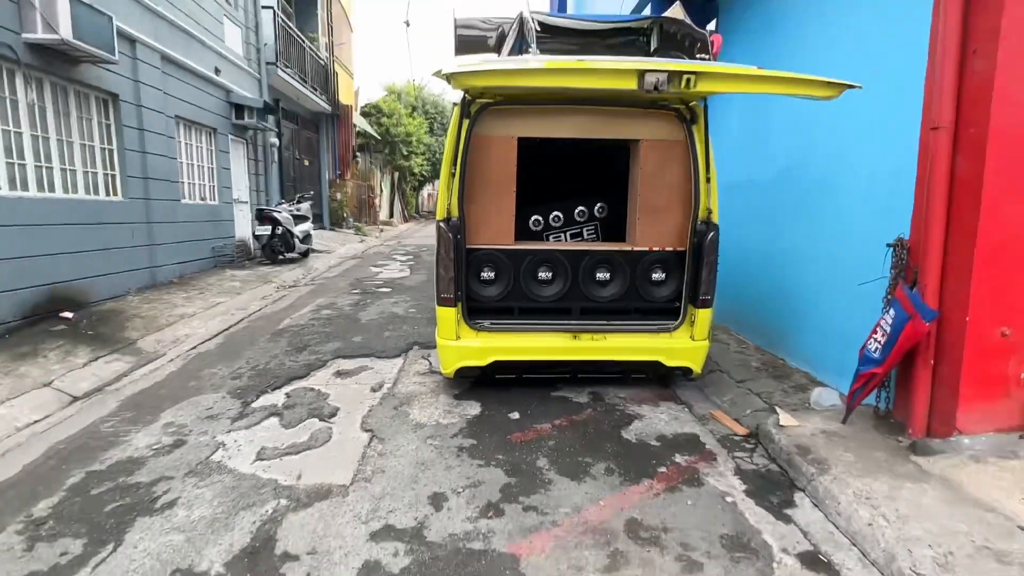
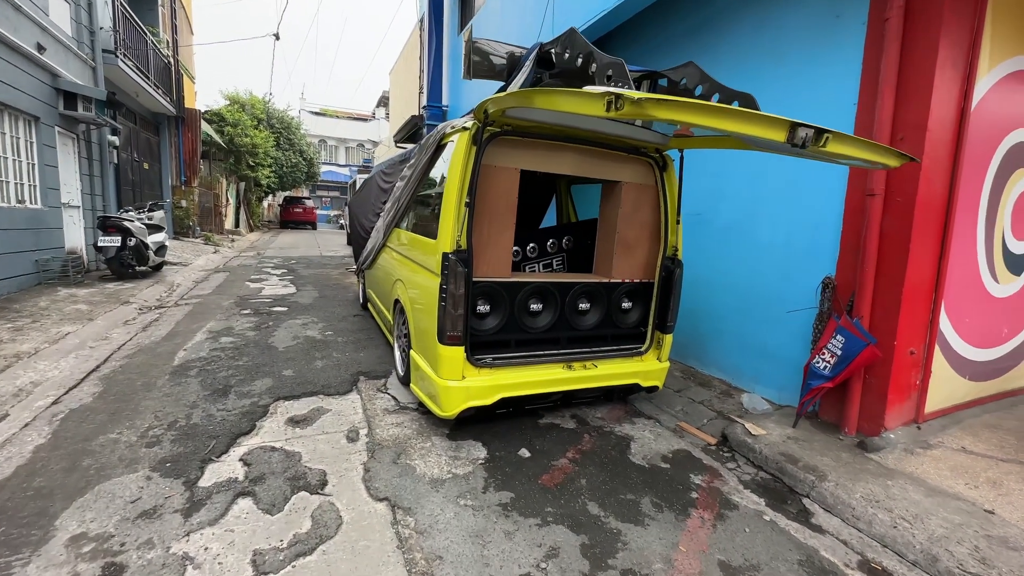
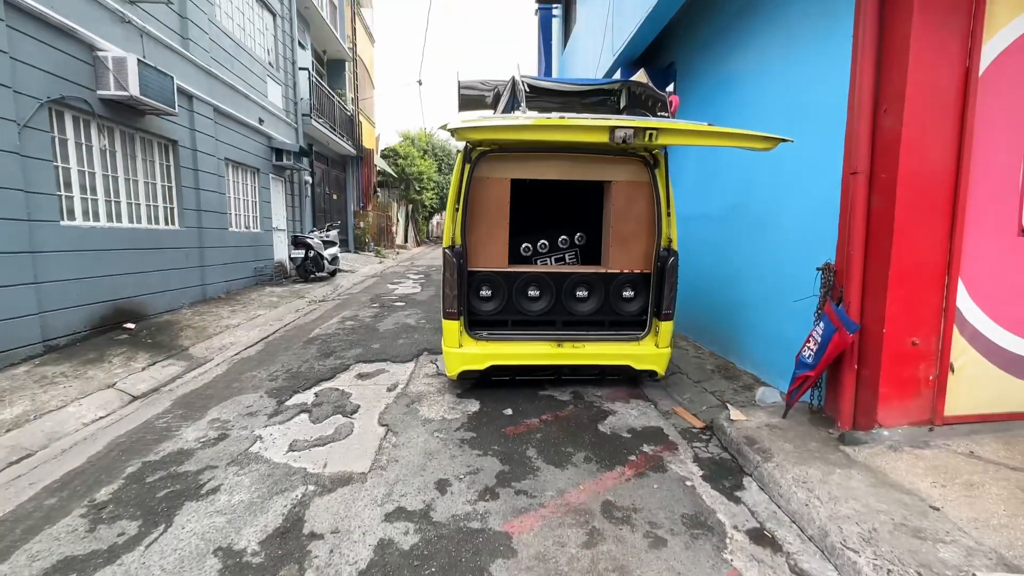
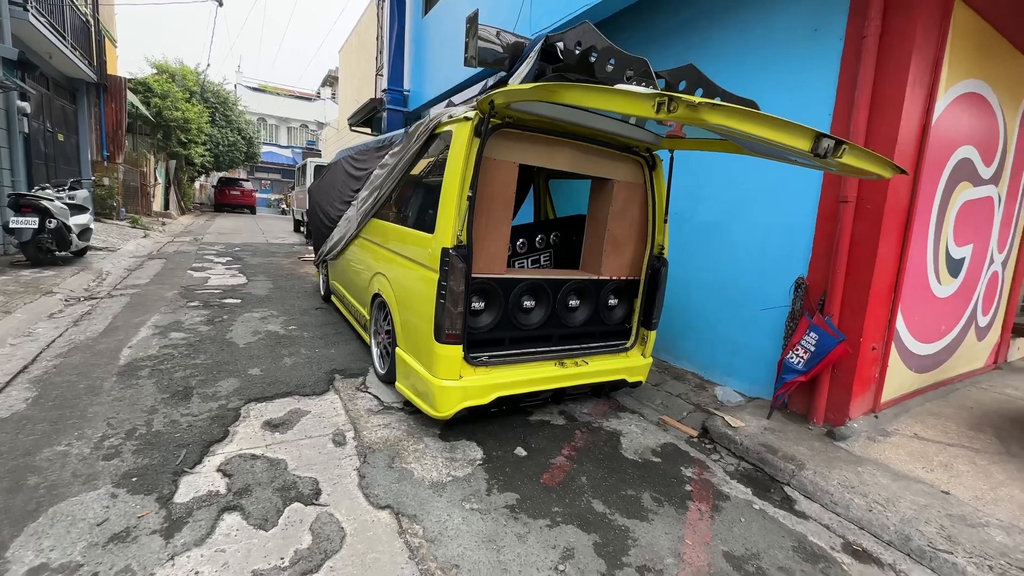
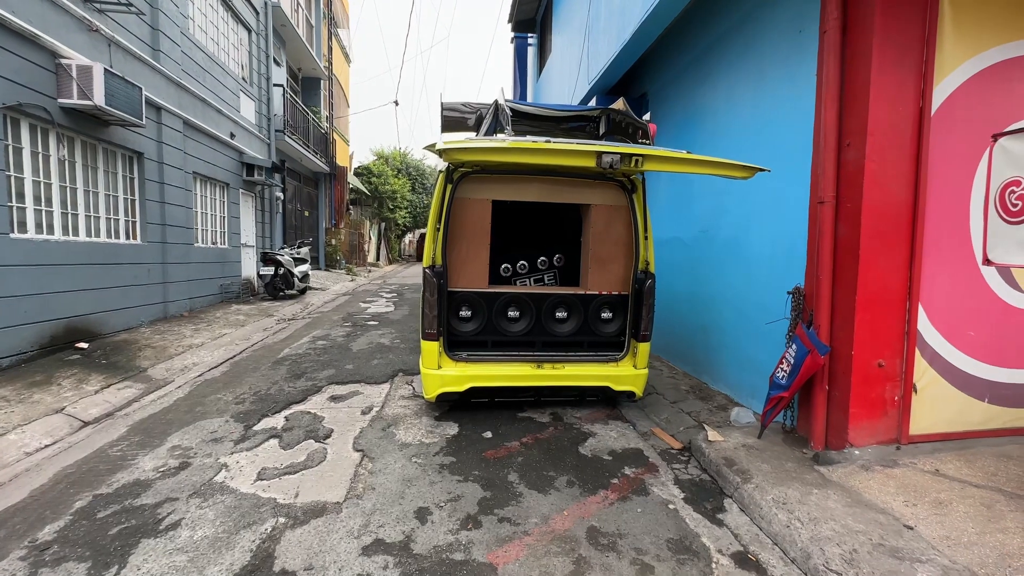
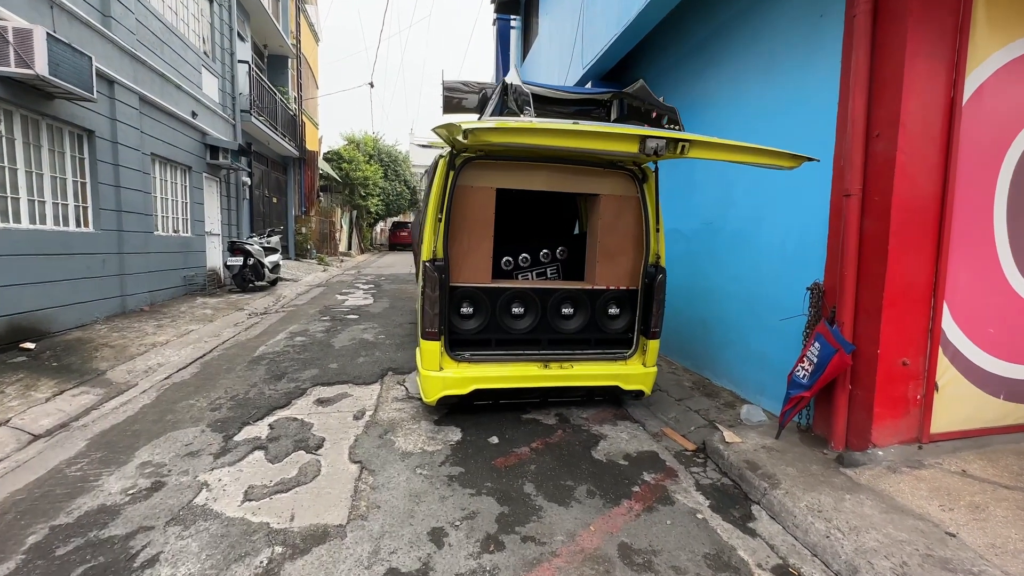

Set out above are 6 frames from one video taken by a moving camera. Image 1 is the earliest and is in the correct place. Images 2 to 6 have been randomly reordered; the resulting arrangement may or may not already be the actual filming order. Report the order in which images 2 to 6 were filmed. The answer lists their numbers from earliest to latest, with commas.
3, 5, 6, 2, 4
